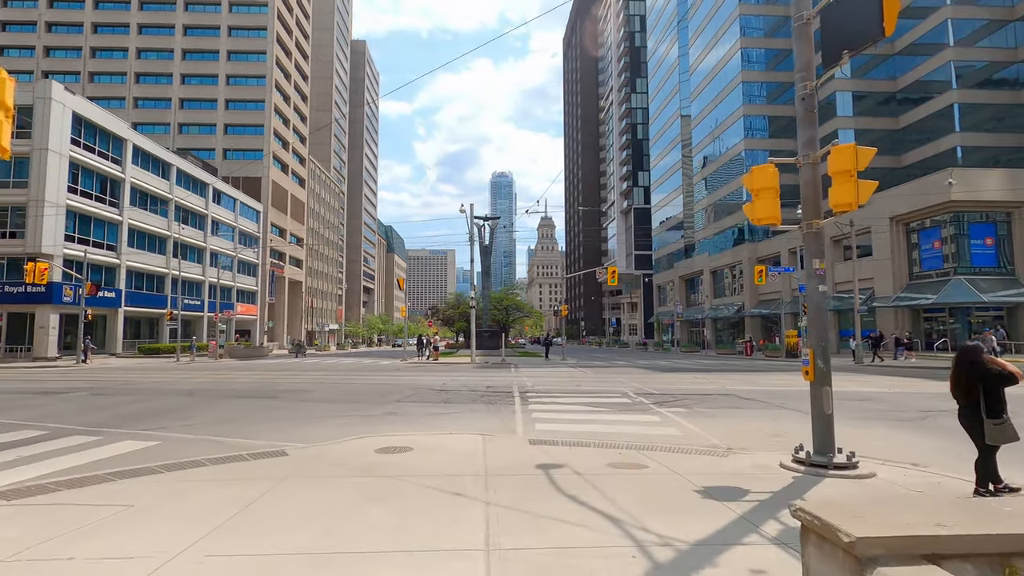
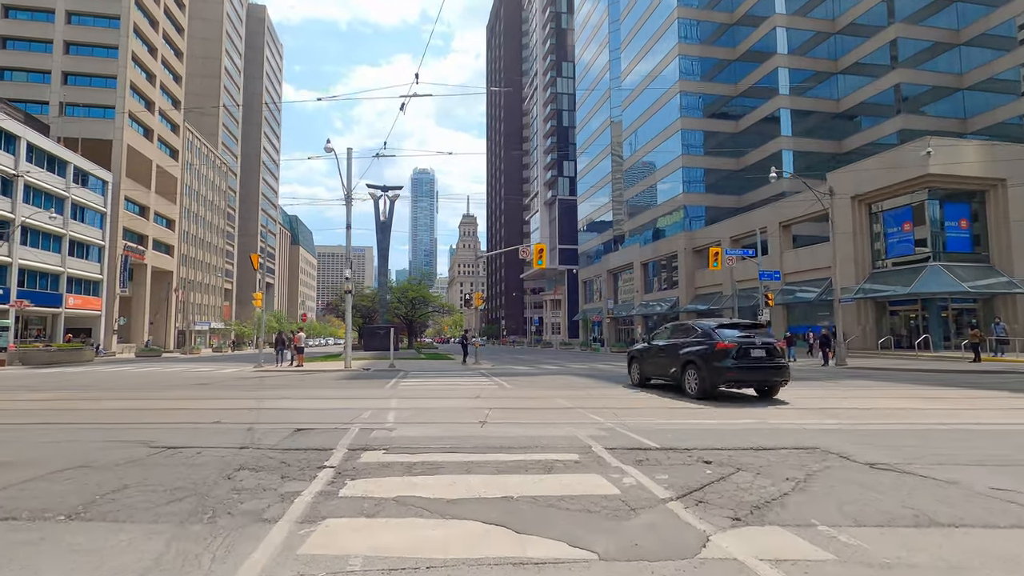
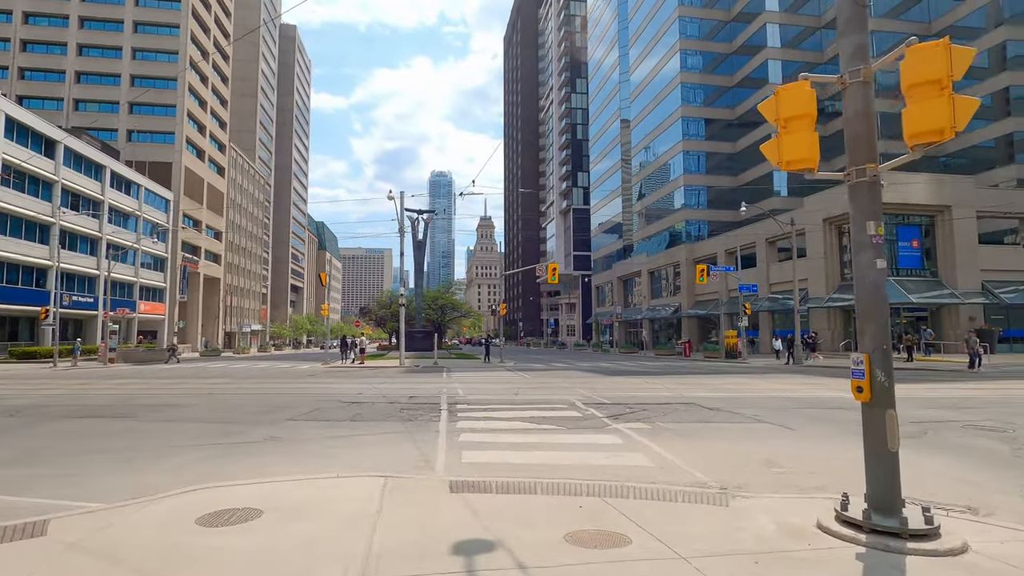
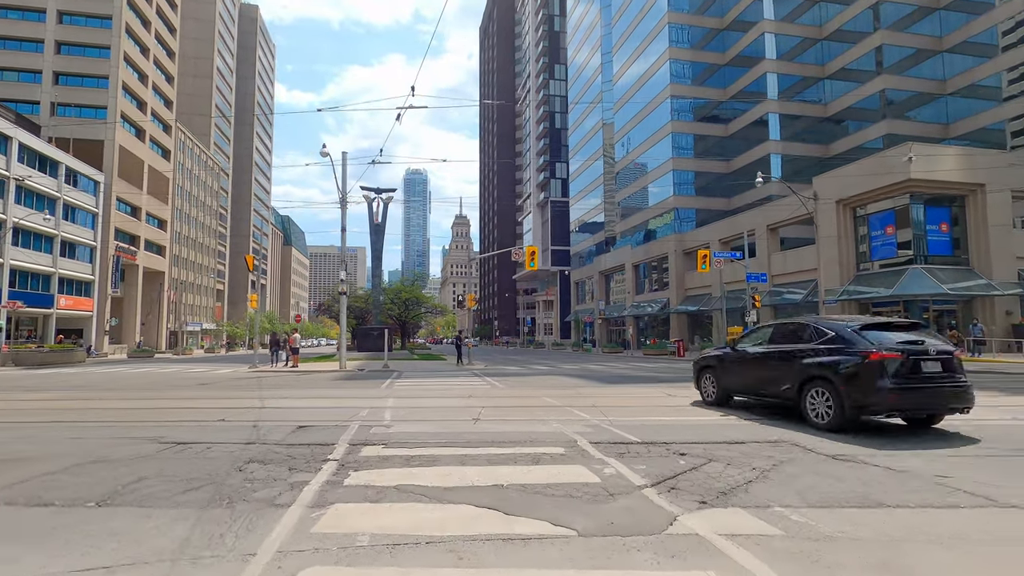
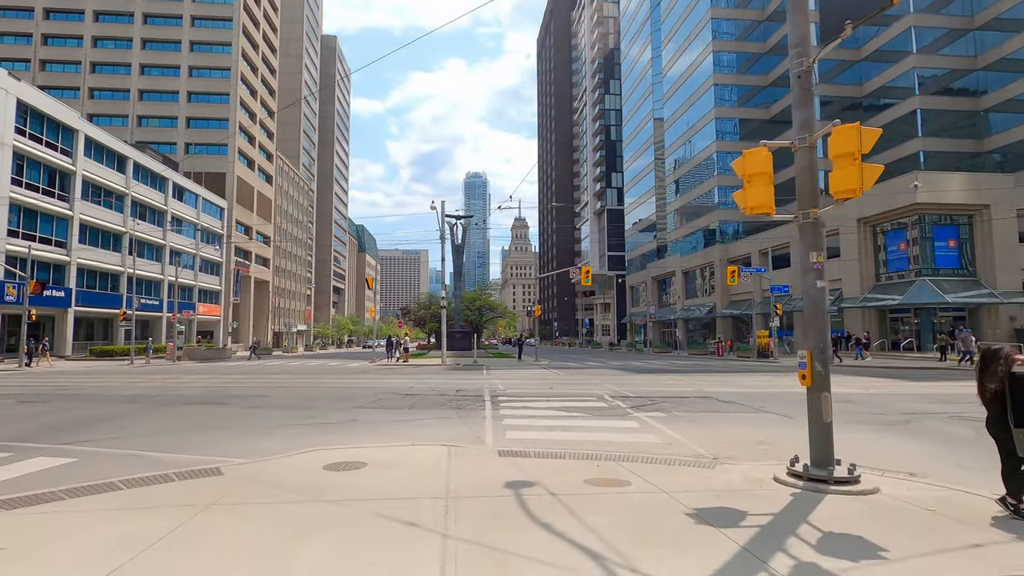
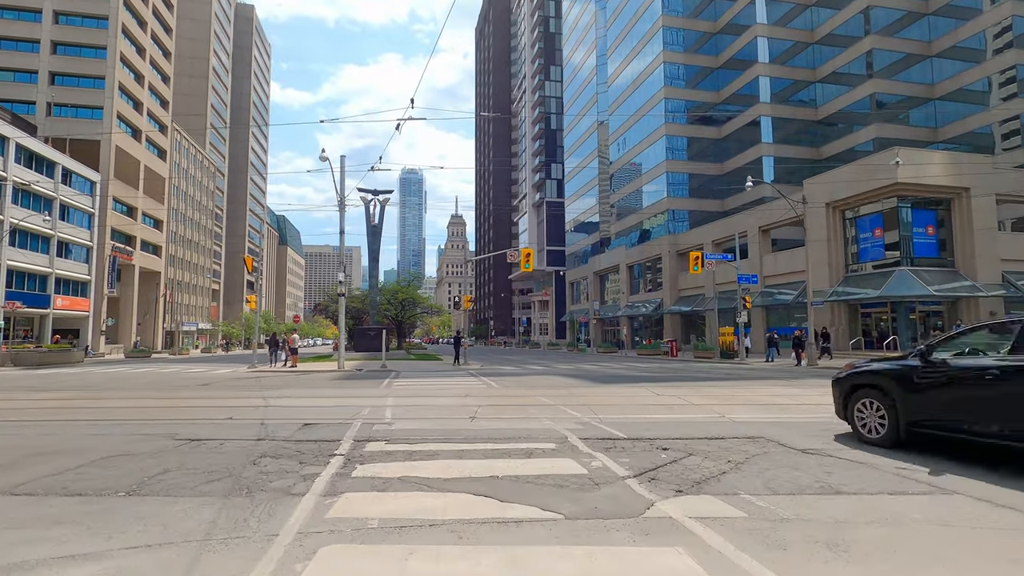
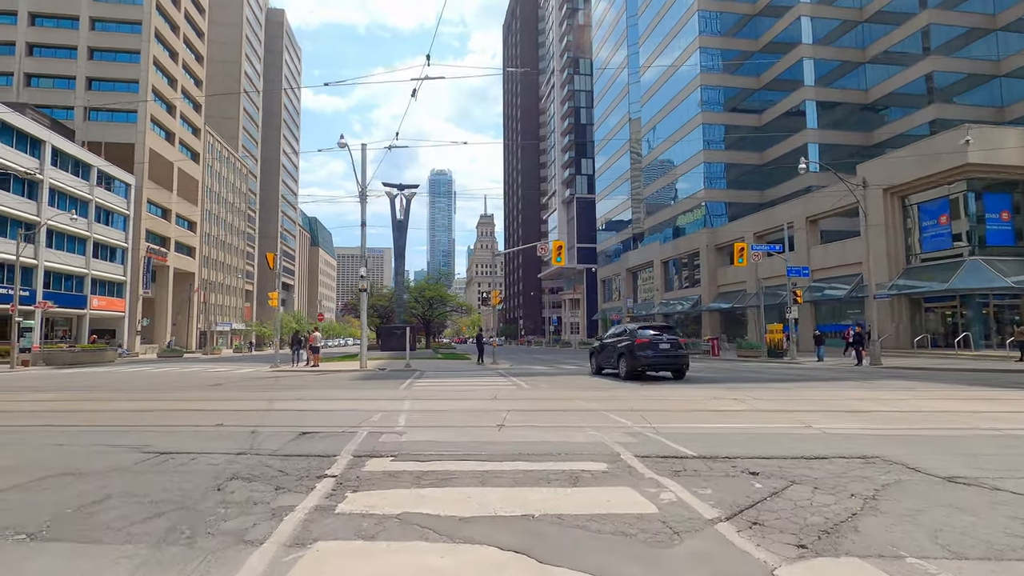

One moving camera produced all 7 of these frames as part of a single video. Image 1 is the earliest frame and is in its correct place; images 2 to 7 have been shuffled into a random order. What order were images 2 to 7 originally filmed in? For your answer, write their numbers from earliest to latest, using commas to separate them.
5, 3, 6, 4, 2, 7
